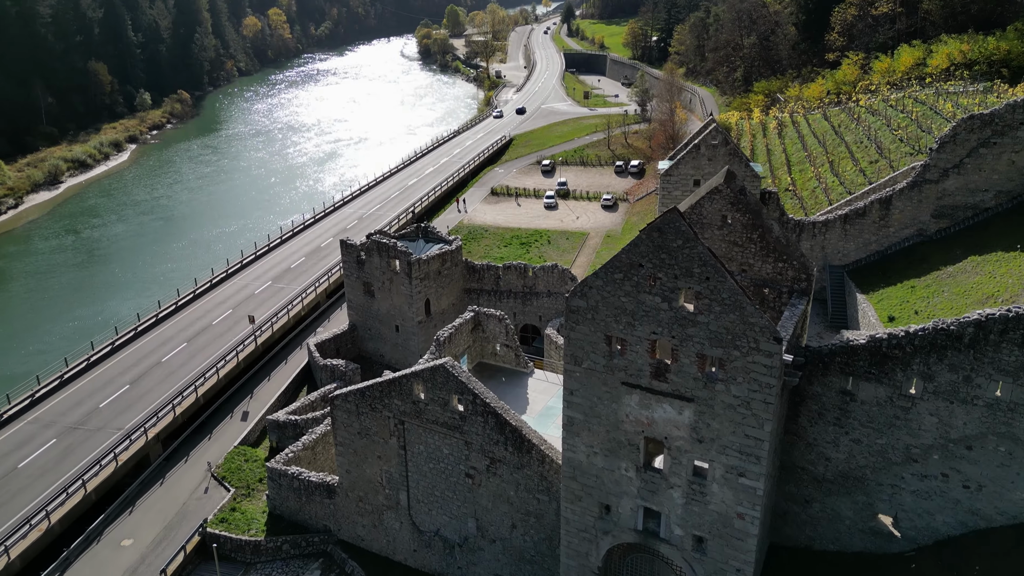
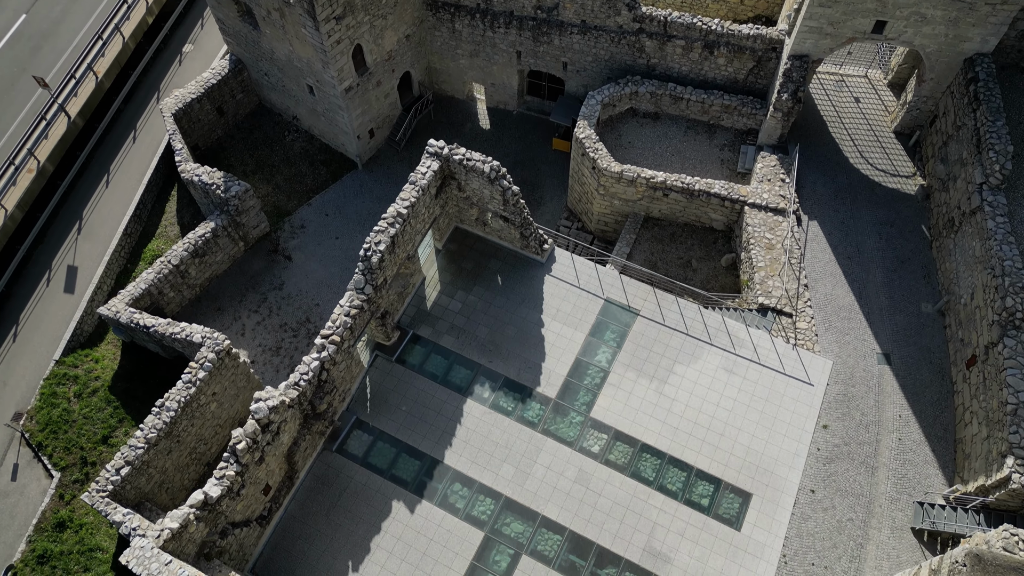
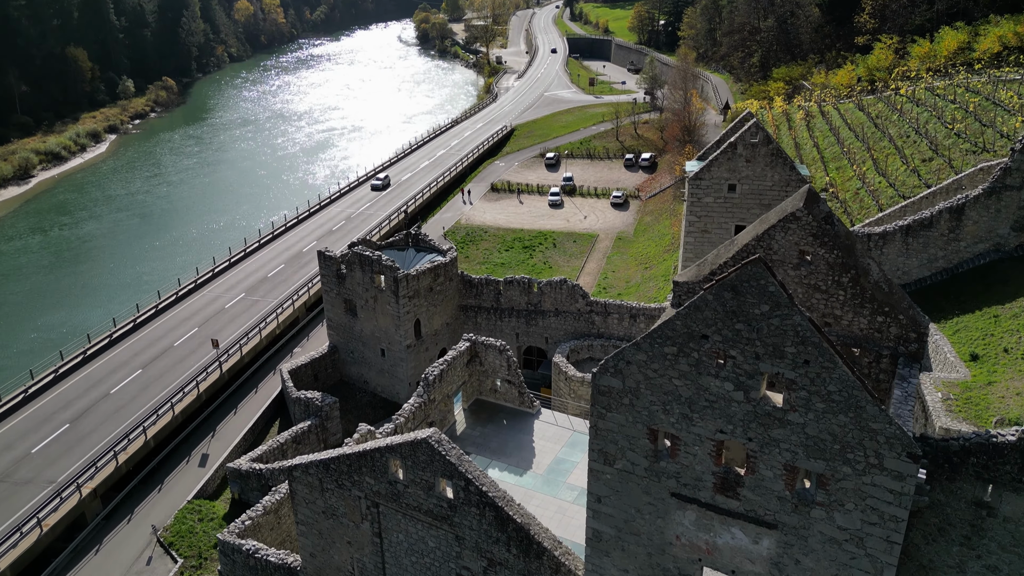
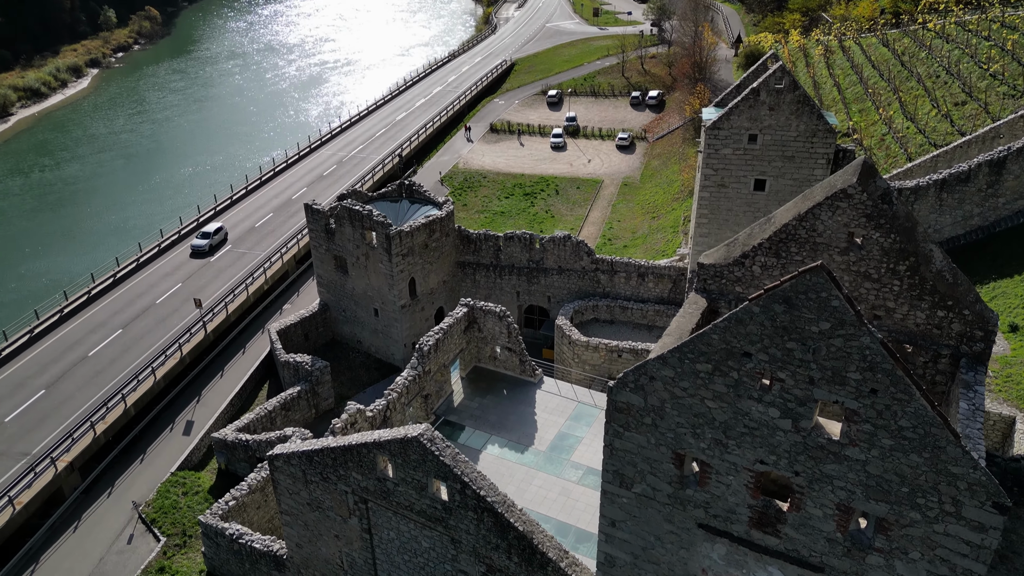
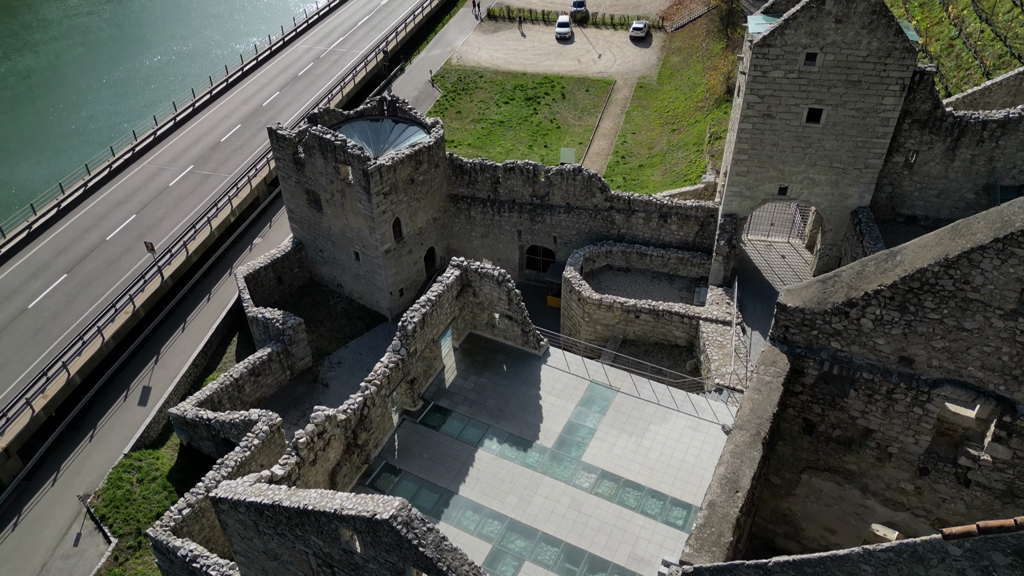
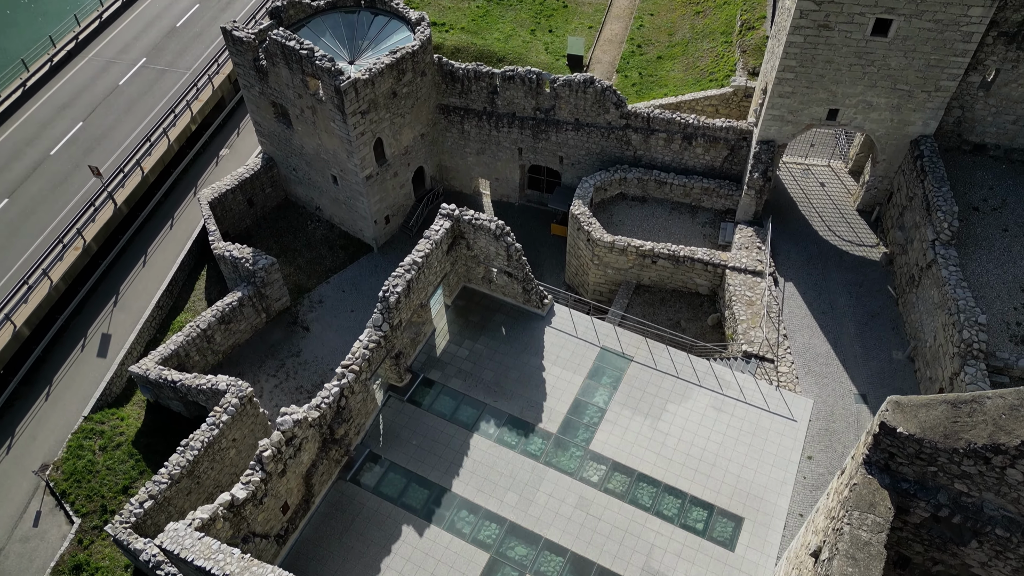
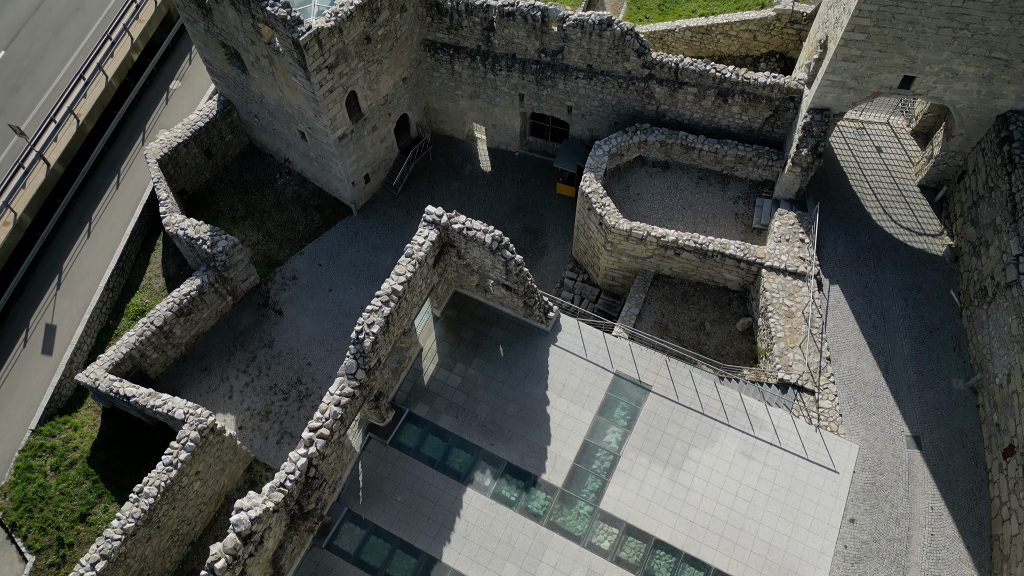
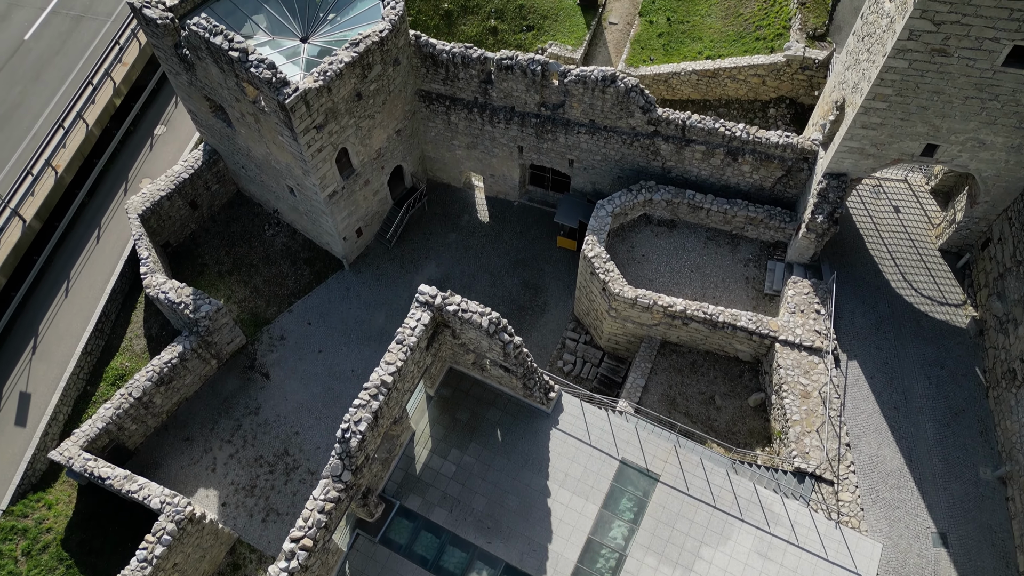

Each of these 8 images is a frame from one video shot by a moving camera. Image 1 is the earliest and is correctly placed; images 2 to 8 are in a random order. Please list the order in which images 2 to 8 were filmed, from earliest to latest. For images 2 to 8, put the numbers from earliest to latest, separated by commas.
3, 4, 5, 6, 2, 7, 8
